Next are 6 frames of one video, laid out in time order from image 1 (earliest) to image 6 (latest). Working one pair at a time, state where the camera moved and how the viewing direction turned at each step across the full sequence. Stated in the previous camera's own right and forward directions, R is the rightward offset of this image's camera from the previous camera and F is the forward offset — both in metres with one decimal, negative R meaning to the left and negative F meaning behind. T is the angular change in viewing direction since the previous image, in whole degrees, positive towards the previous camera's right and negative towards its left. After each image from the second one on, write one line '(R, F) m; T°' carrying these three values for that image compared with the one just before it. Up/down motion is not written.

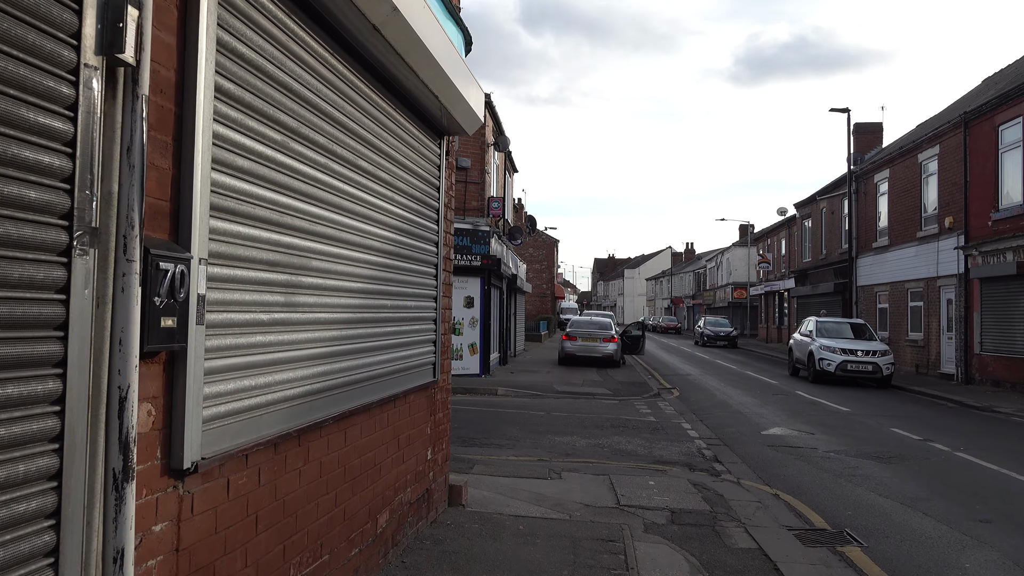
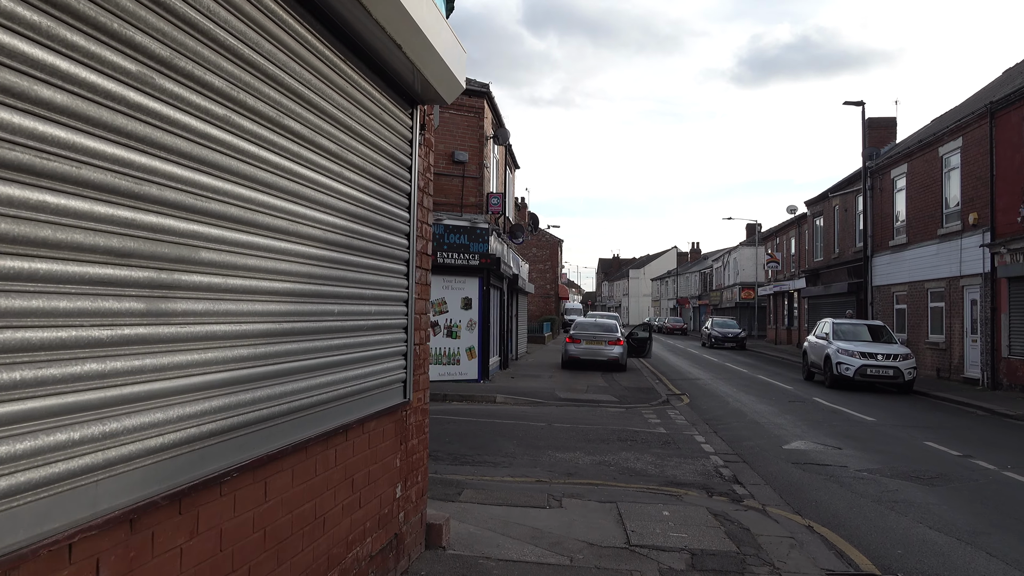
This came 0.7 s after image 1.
(+0.1, +1.0) m; 0°
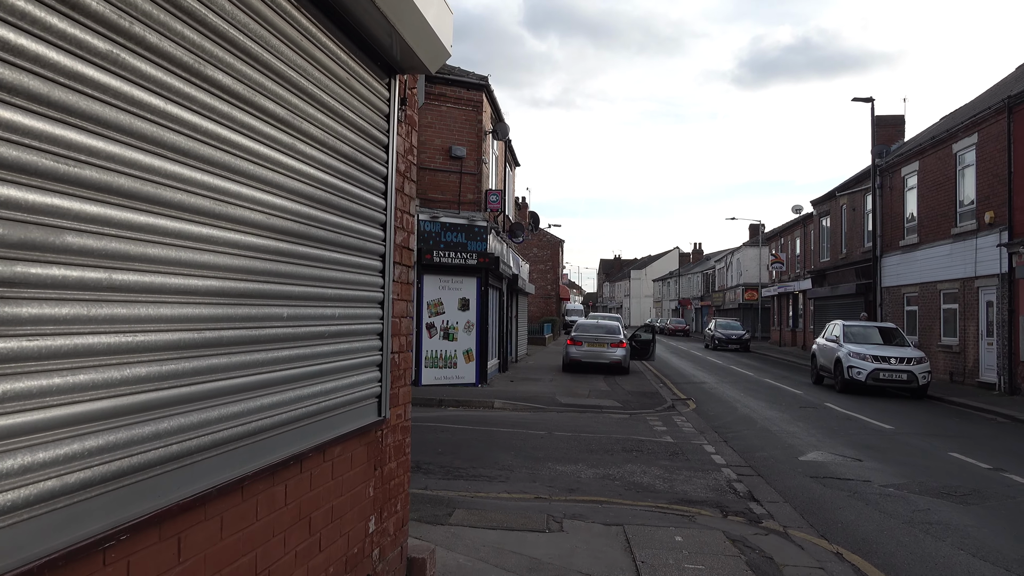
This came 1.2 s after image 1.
(0.0, +0.6) m; 0°
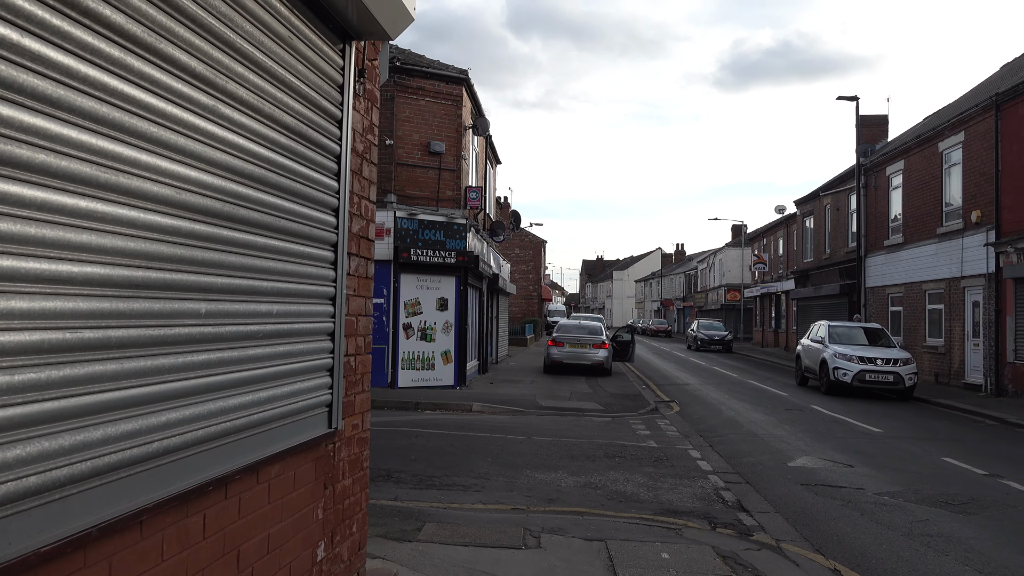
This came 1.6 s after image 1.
(+0.1, +0.4) m; +1°
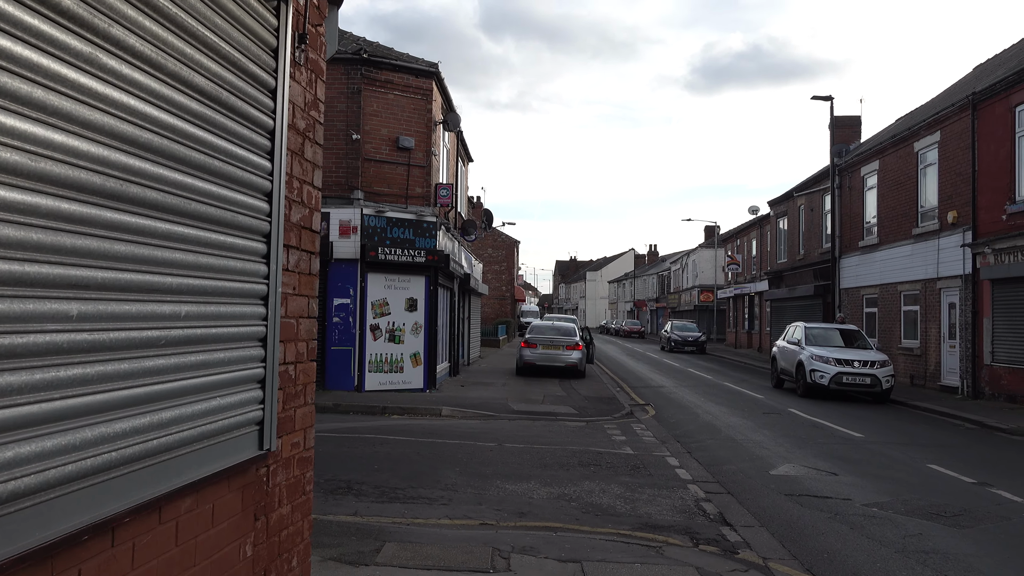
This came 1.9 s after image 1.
(0.0, +0.5) m; +2°
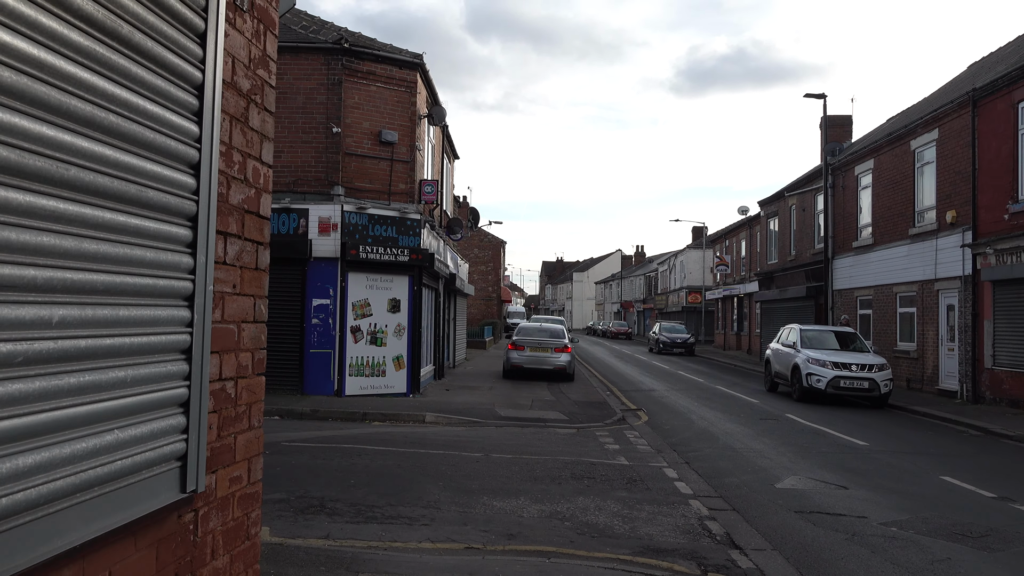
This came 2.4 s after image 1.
(0.0, +0.6) m; +1°
